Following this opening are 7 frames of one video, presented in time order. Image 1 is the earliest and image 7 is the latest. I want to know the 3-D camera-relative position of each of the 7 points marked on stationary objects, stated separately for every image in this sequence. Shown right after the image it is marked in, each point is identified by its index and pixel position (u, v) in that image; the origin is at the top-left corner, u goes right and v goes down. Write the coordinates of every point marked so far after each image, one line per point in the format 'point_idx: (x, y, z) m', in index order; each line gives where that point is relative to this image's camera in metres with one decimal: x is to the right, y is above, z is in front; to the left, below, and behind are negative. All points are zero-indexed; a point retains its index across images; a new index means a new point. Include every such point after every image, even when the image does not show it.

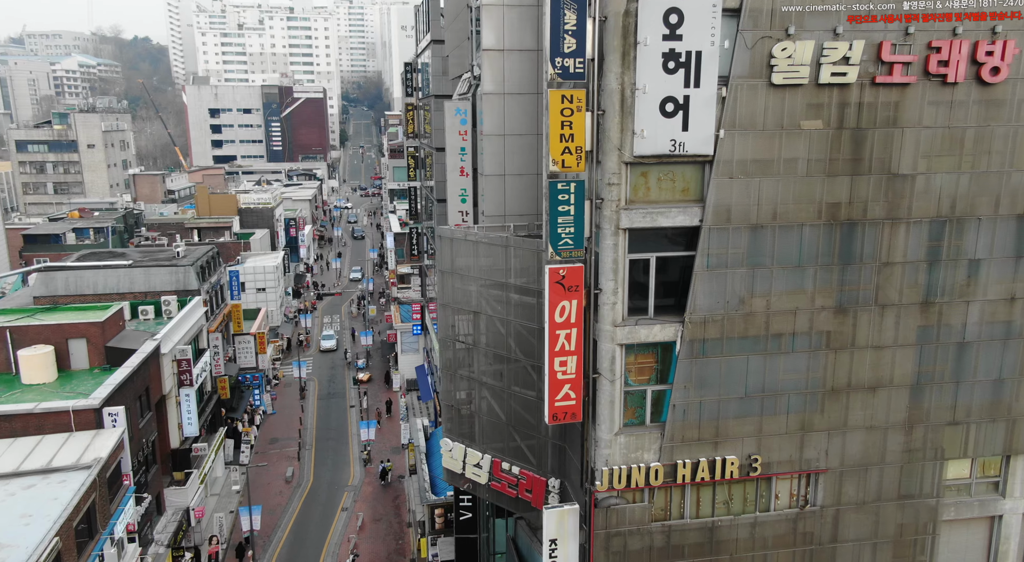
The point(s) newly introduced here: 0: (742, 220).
0: (+5.9, +1.6, +19.9) m
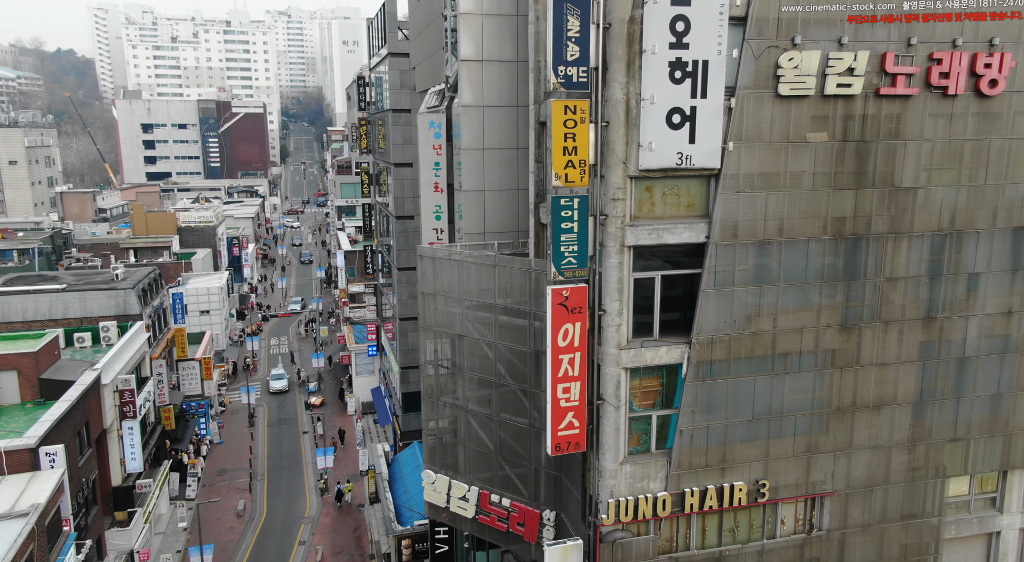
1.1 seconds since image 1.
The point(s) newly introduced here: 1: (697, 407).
0: (+5.8, +1.1, +19.1) m
1: (+4.6, -3.2, +19.5) m
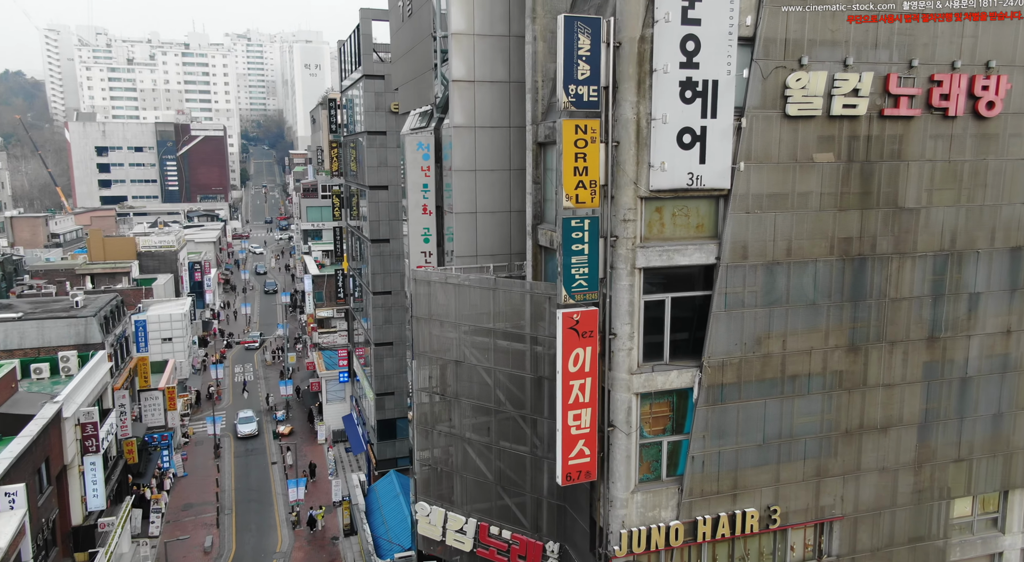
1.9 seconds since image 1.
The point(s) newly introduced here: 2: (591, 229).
0: (+6.0, +0.6, +18.9) m
1: (+4.8, -3.7, +19.1) m
2: (+1.8, +1.2, +17.8) m
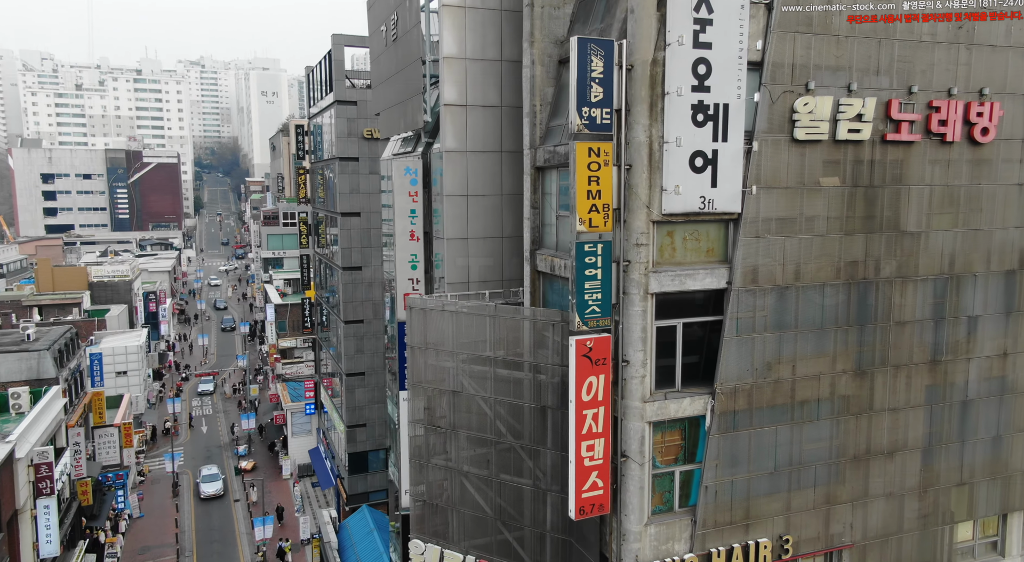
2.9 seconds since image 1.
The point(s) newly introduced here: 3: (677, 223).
0: (+6.1, 0.0, +18.7) m
1: (+5.0, -4.3, +18.7) m
2: (+2.0, +0.6, +17.3) m
3: (+3.8, +1.3, +17.9) m
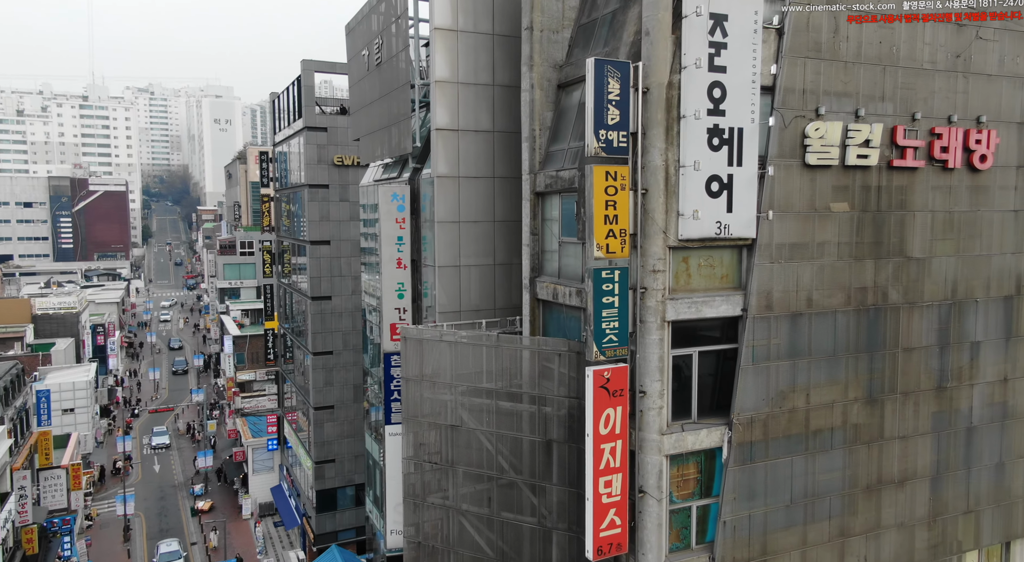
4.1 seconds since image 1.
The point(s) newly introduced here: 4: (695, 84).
0: (+6.4, -0.6, +18.3) m
1: (+5.2, -4.9, +18.1) m
2: (+2.3, 0.0, +16.8) m
3: (+4.1, +0.7, +17.5) m
4: (+4.0, +4.2, +16.8) m
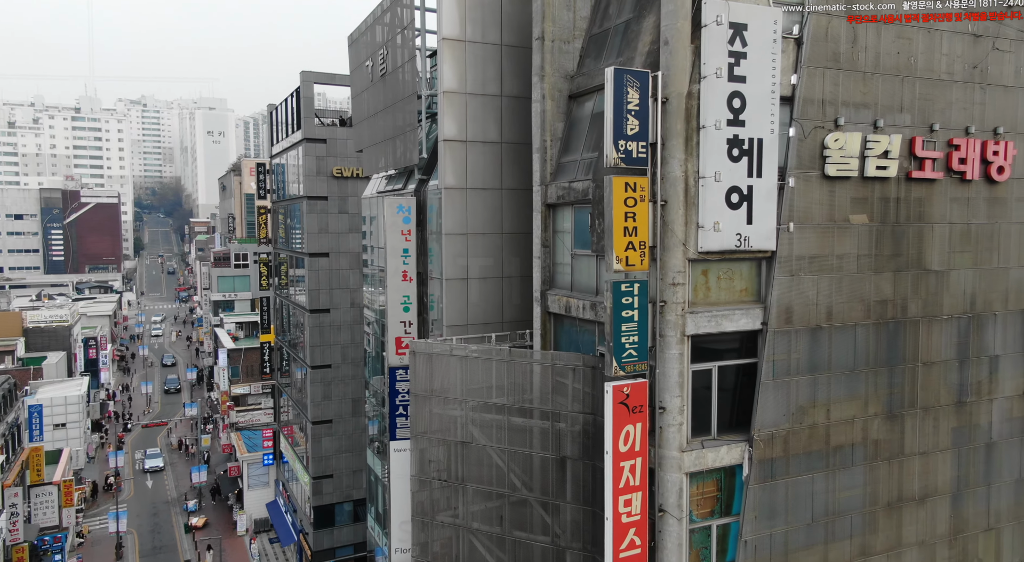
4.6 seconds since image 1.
0: (+6.7, -0.9, +18.0) m
1: (+5.6, -5.2, +17.6) m
2: (+2.7, -0.3, +16.4) m
3: (+4.4, +0.4, +17.1) m
4: (+4.3, +4.0, +16.5) m
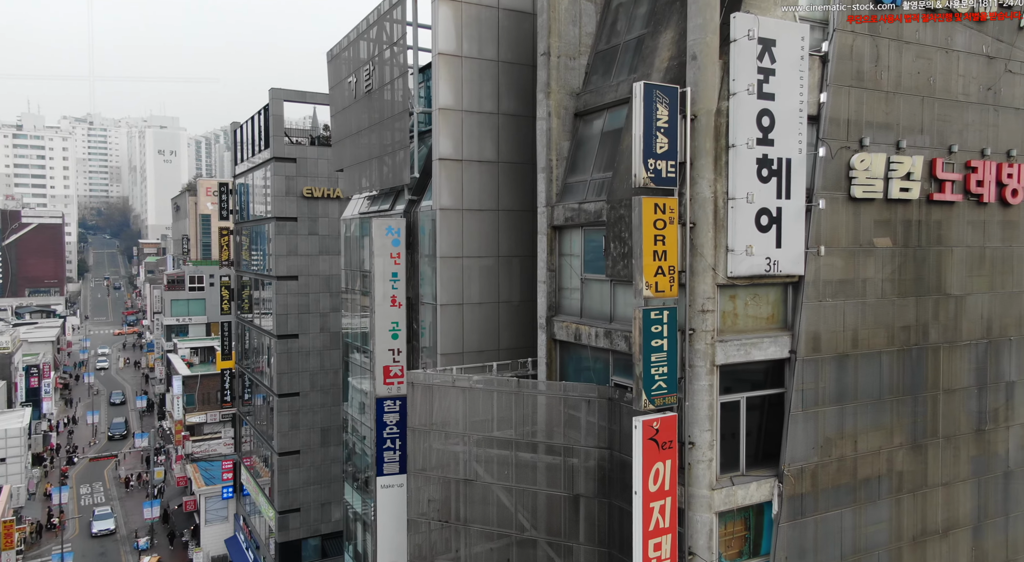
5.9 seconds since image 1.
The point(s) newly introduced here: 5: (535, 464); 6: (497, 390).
0: (+7.0, -1.5, +17.2) m
1: (+5.9, -5.8, +16.7) m
2: (+3.1, -0.8, +15.4) m
3: (+4.8, -0.1, +16.3) m
4: (+4.7, +3.4, +15.7) m
5: (+0.5, -4.4, +19.0) m
6: (-0.4, -2.7, +19.4) m
